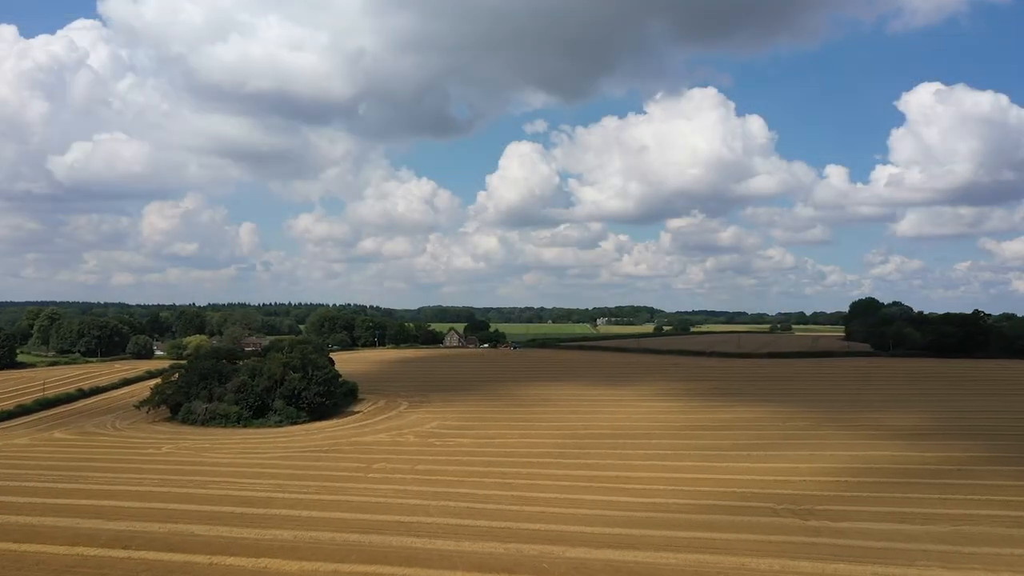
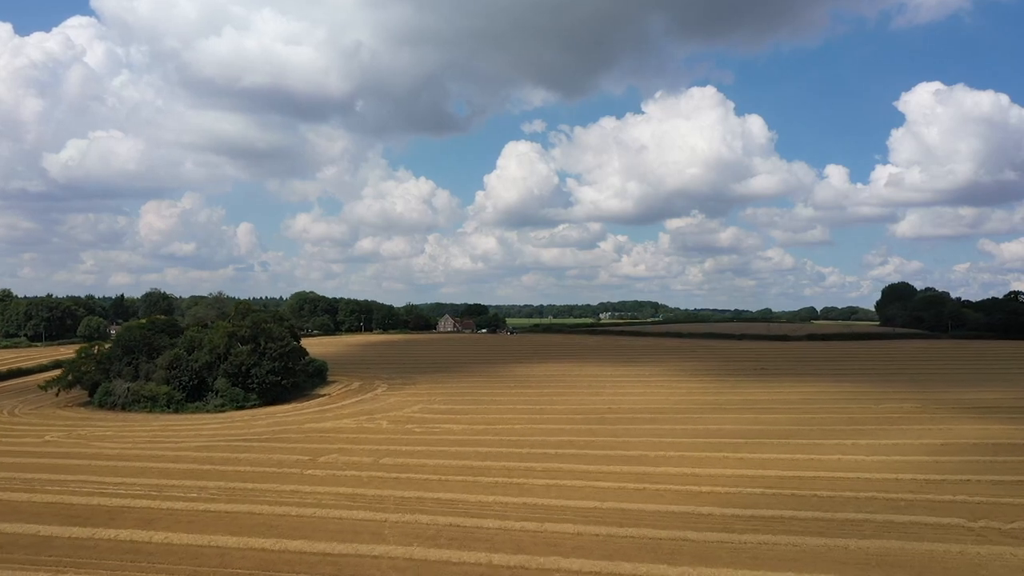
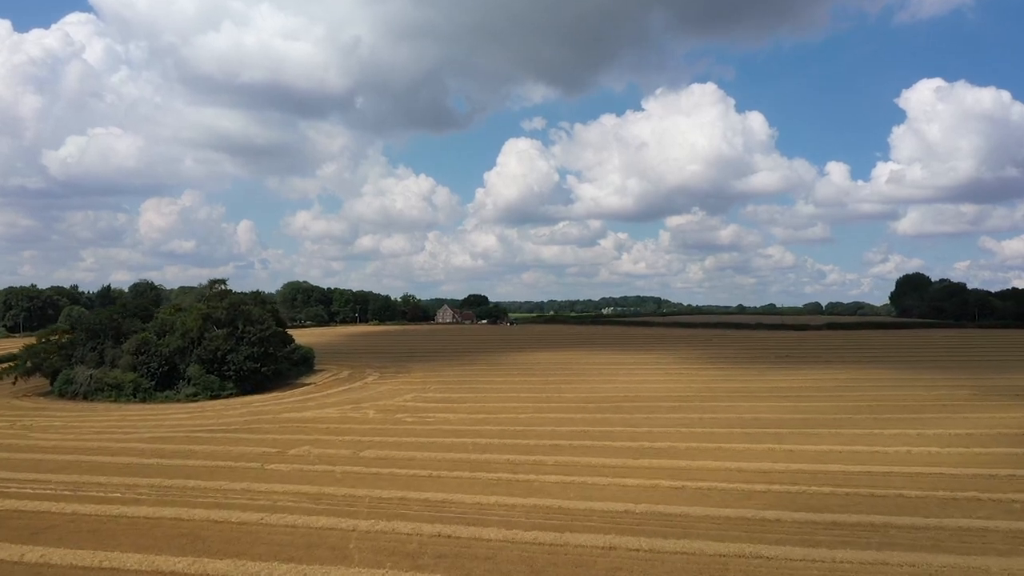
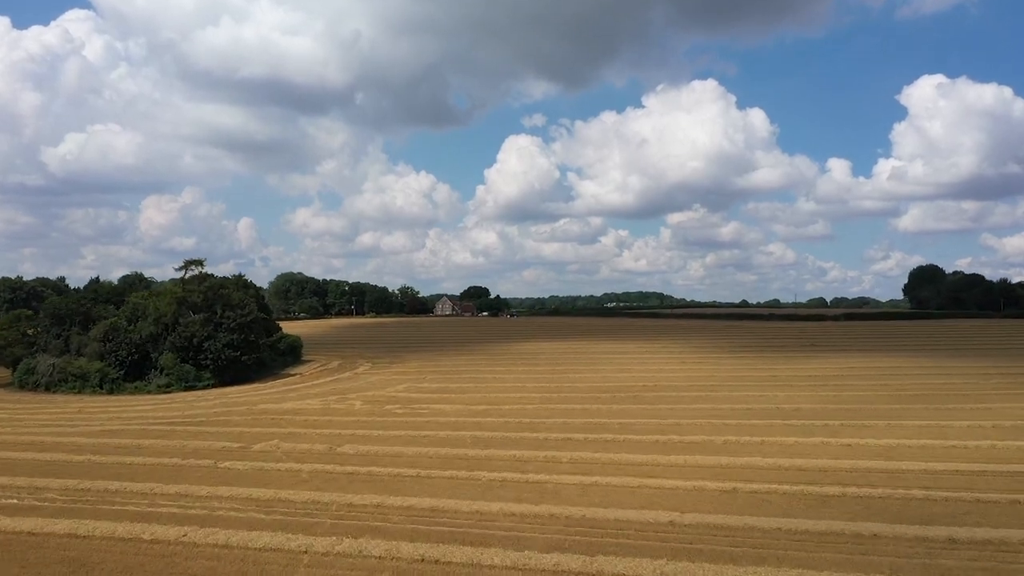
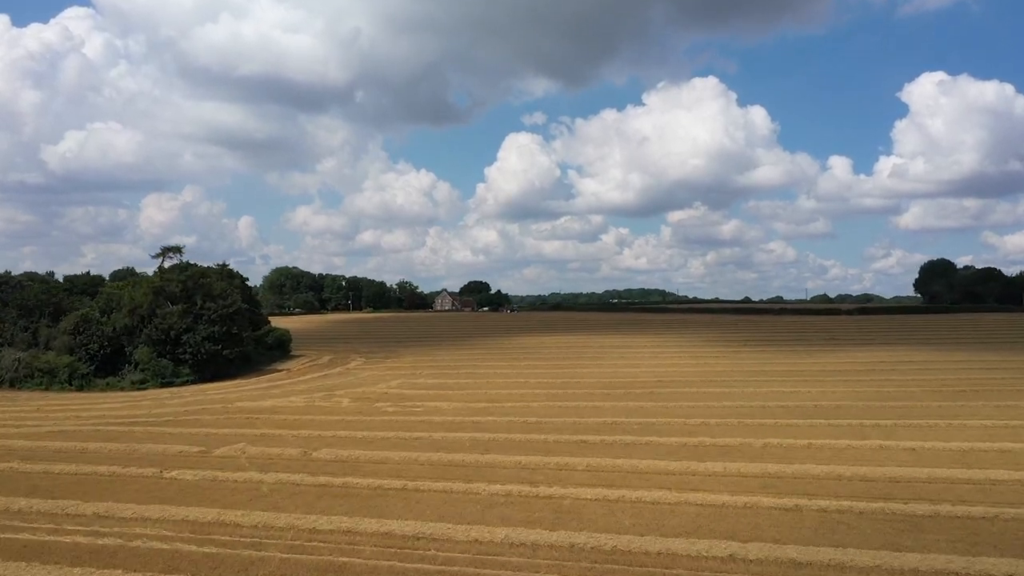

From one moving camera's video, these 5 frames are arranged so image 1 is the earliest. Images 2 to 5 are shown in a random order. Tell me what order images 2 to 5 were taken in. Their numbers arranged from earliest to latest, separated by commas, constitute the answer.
2, 3, 4, 5
